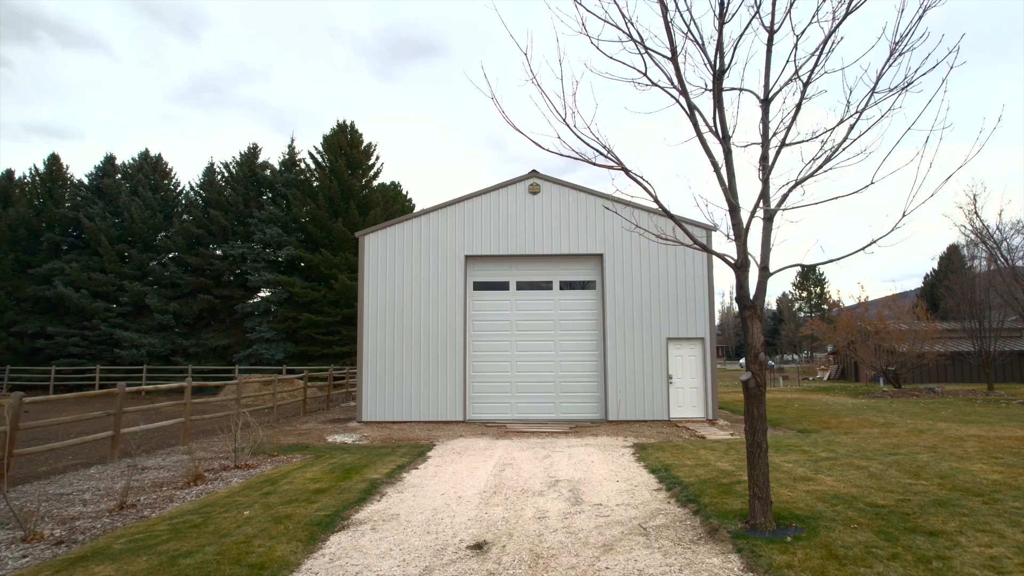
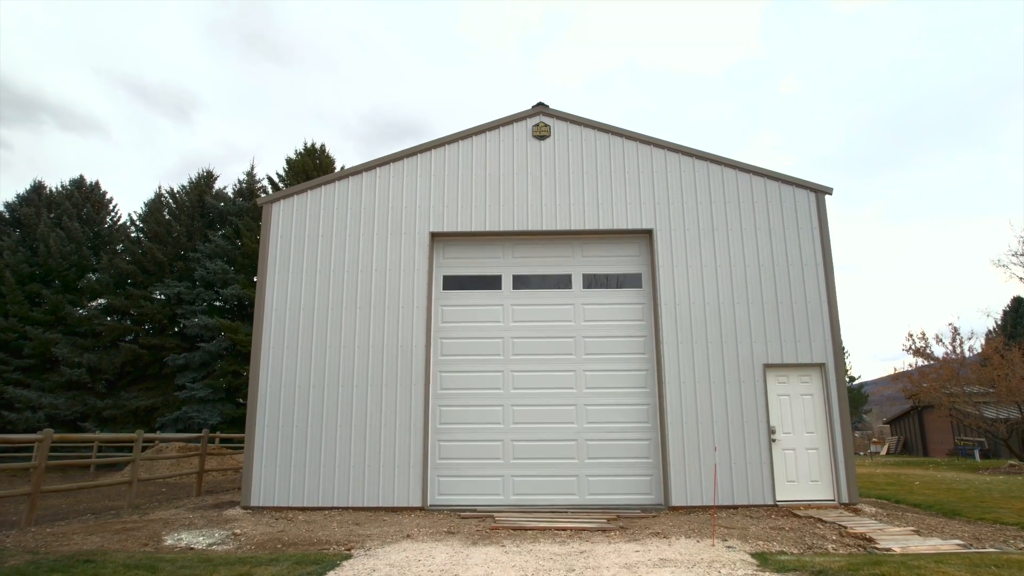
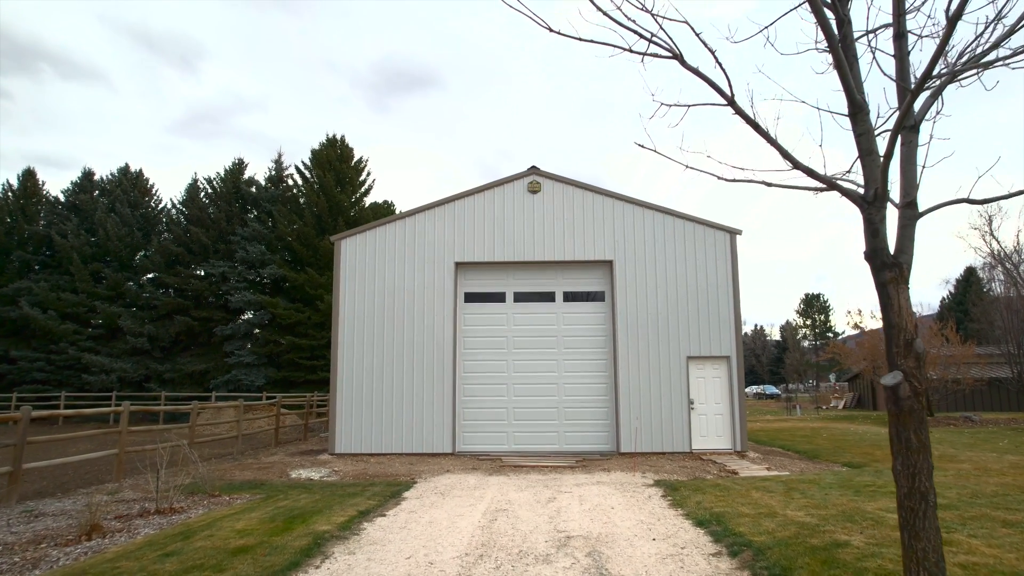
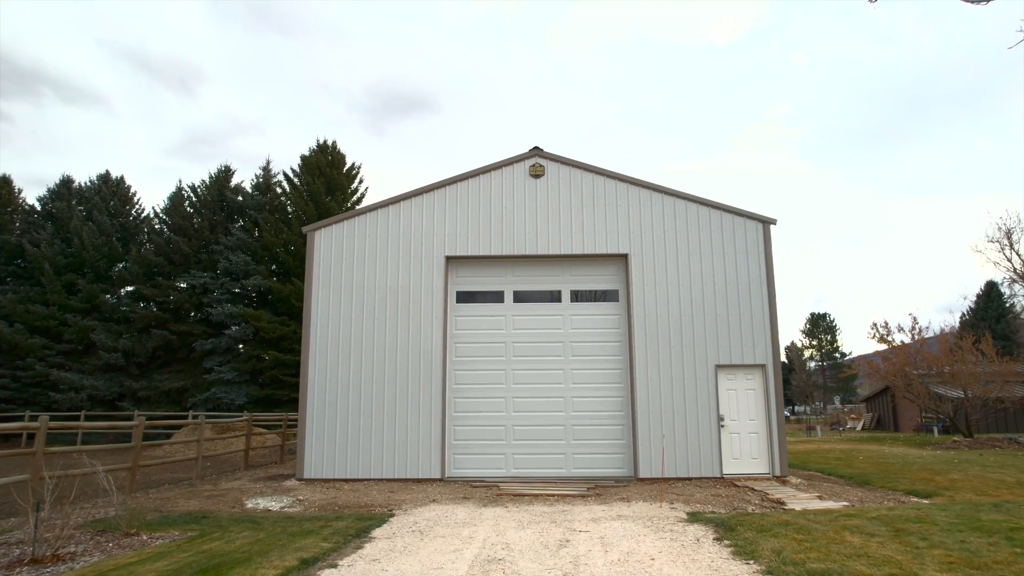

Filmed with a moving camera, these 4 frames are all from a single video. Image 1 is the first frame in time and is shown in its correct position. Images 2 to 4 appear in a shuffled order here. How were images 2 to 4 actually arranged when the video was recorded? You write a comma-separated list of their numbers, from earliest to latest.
3, 4, 2
